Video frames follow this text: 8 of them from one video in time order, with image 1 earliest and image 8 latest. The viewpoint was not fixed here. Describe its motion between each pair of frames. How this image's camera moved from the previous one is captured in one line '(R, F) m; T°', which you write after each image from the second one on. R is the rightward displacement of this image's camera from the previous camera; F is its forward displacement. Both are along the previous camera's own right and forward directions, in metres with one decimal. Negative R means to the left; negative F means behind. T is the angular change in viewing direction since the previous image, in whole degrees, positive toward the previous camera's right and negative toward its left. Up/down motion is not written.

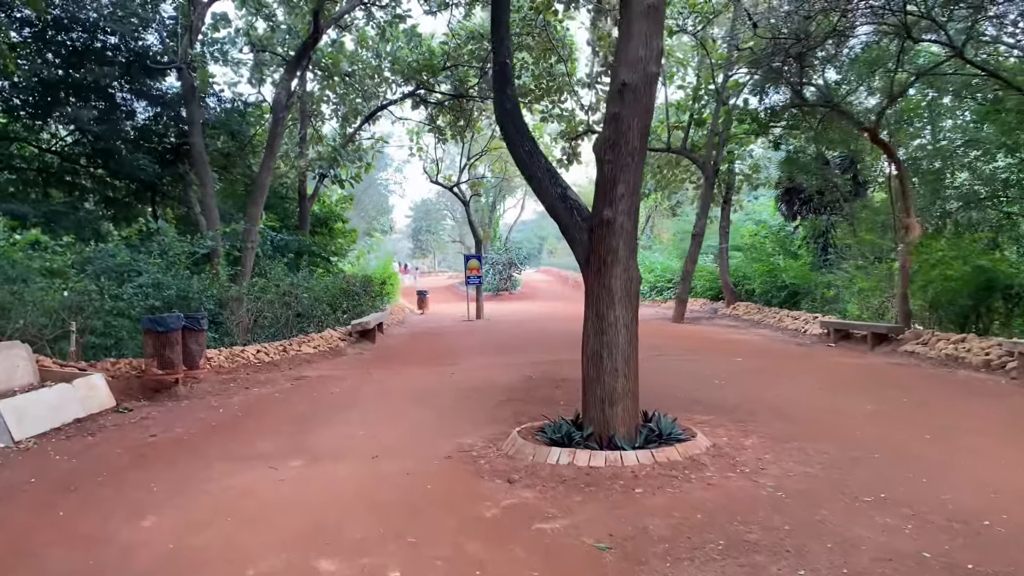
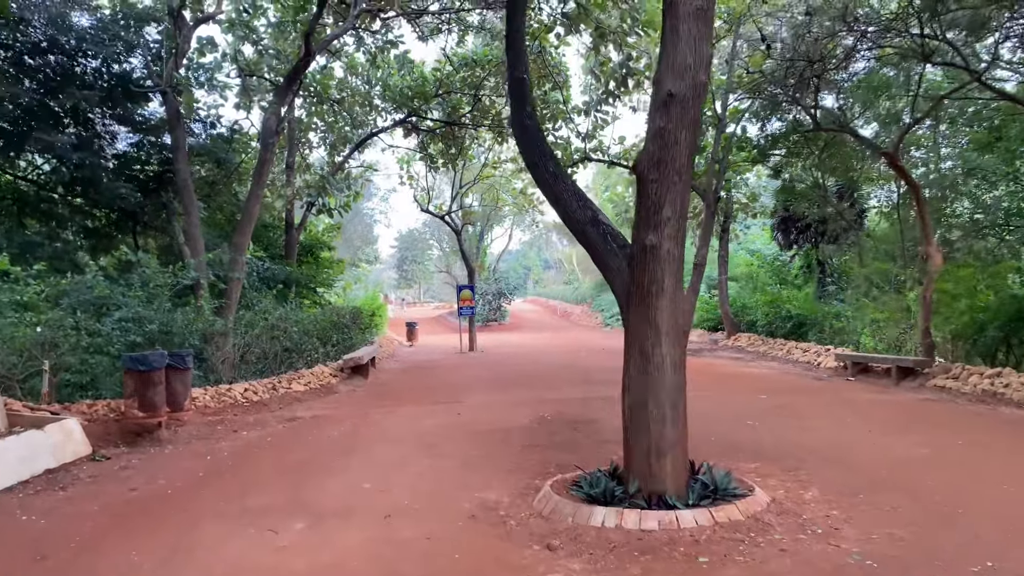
(-0.2, +0.5) m; +1°
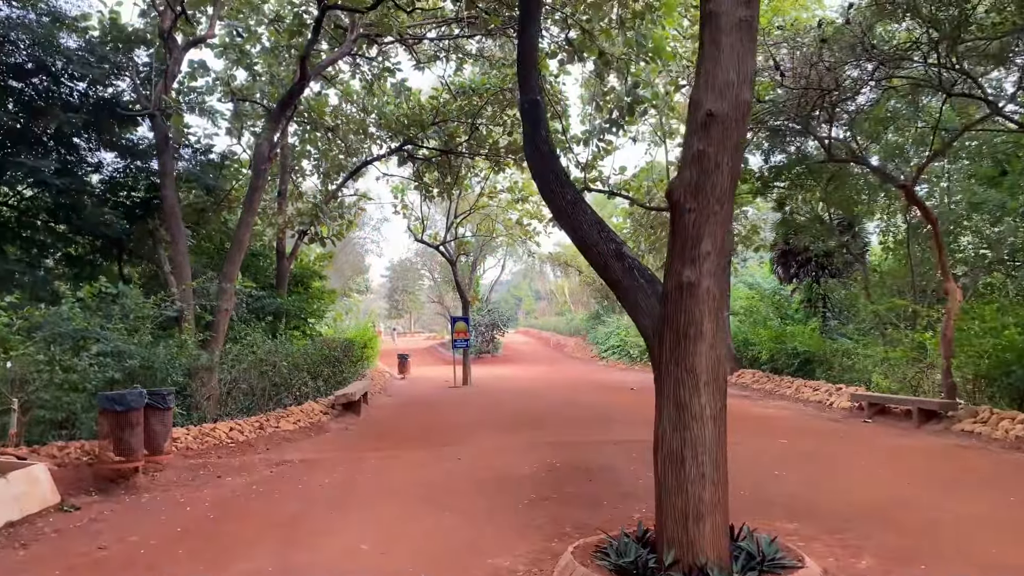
(-0.1, +0.4) m; +1°
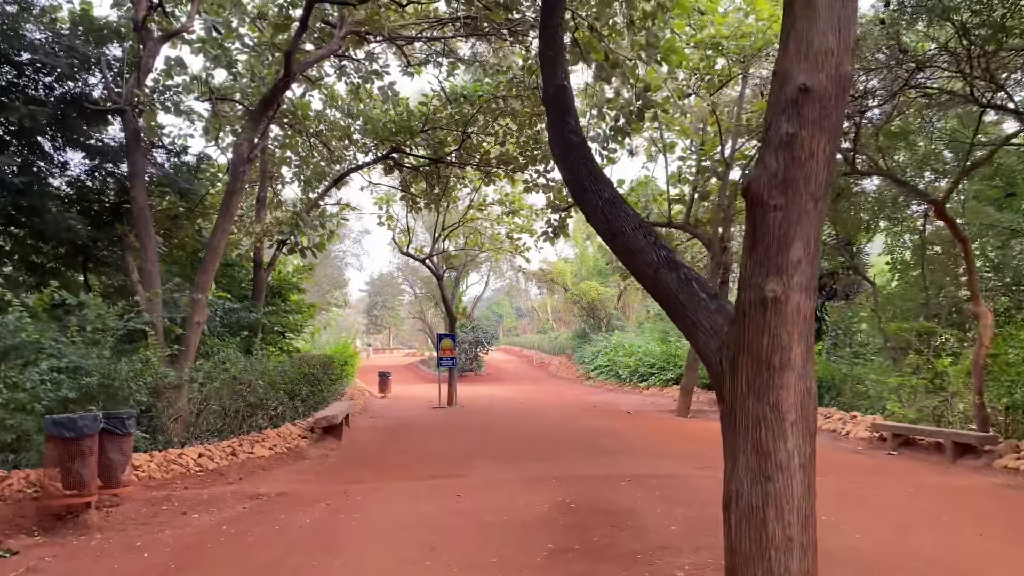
(-0.2, +0.6) m; +1°
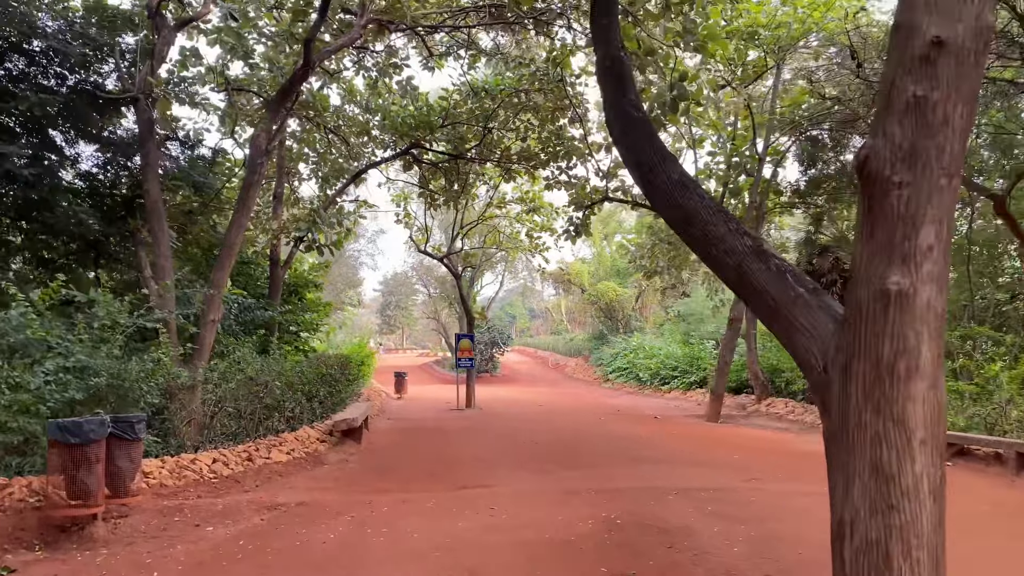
(-0.2, +0.4) m; -1°
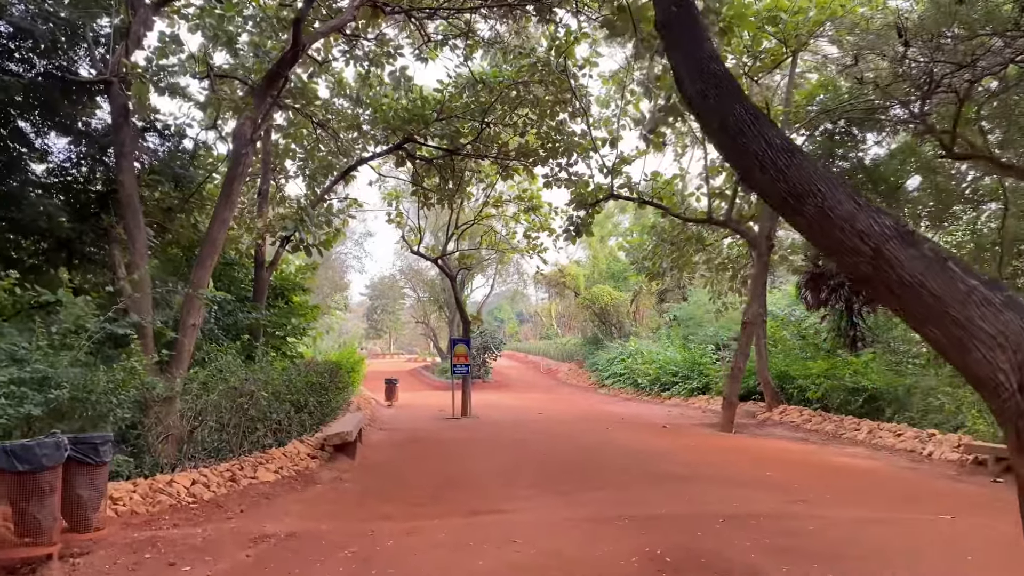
(-0.2, +0.6) m; +1°
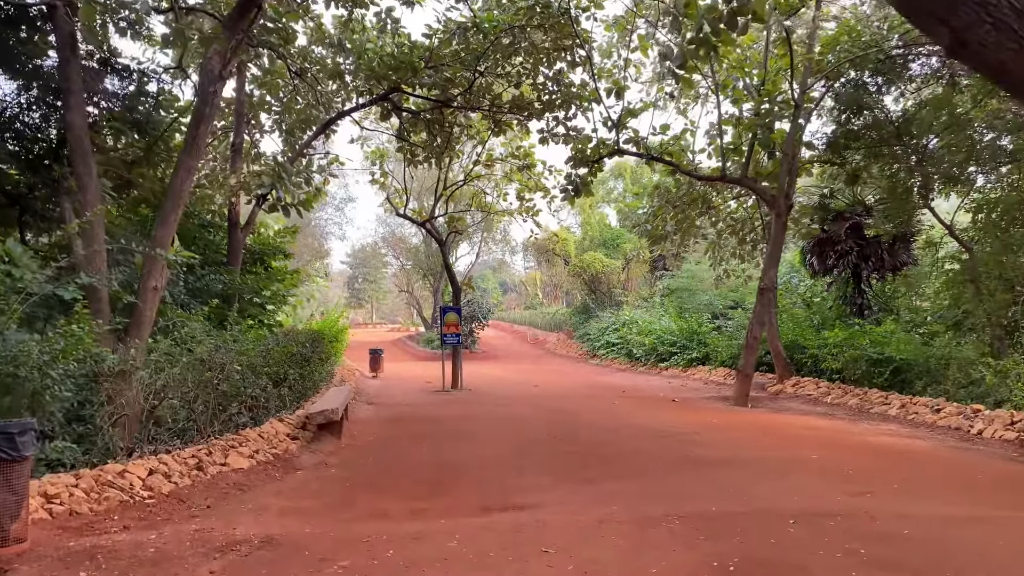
(-0.2, +0.9) m; +1°
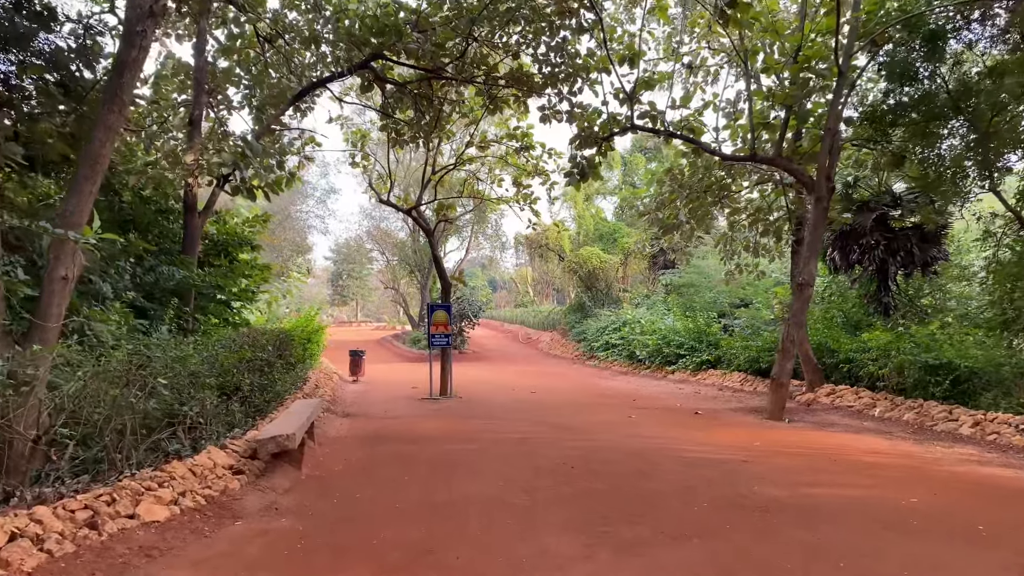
(-0.1, +1.4) m; +1°
